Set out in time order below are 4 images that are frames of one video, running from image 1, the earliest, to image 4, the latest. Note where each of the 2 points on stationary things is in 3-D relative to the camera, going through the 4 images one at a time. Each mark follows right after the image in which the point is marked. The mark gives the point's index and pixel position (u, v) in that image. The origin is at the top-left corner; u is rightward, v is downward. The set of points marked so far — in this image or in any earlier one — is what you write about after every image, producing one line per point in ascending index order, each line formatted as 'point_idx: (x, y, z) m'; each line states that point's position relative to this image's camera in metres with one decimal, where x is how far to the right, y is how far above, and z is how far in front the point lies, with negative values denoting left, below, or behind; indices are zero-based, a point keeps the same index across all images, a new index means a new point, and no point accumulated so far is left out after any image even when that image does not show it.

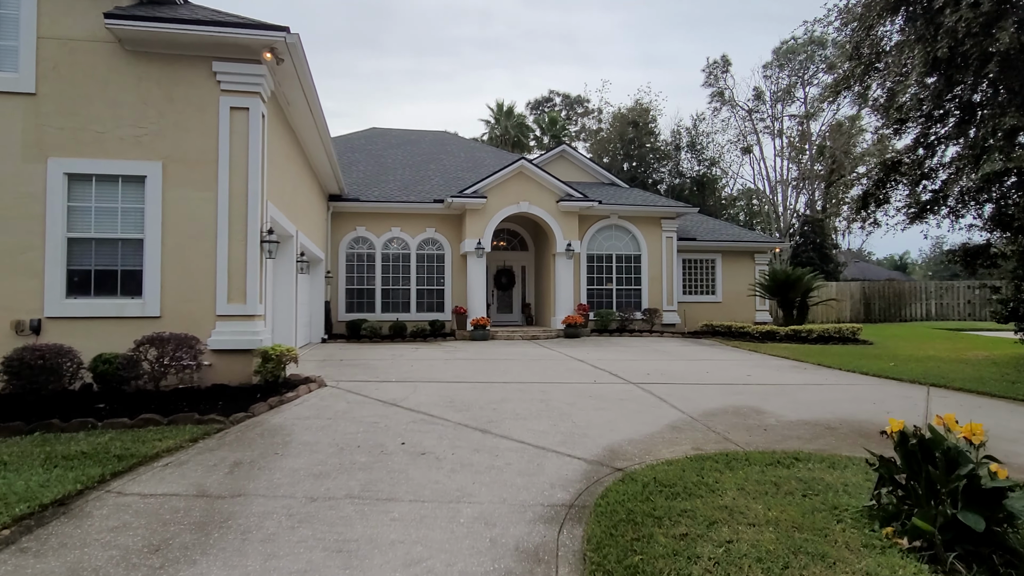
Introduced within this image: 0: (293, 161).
0: (-3.3, +2.0, +9.5) m
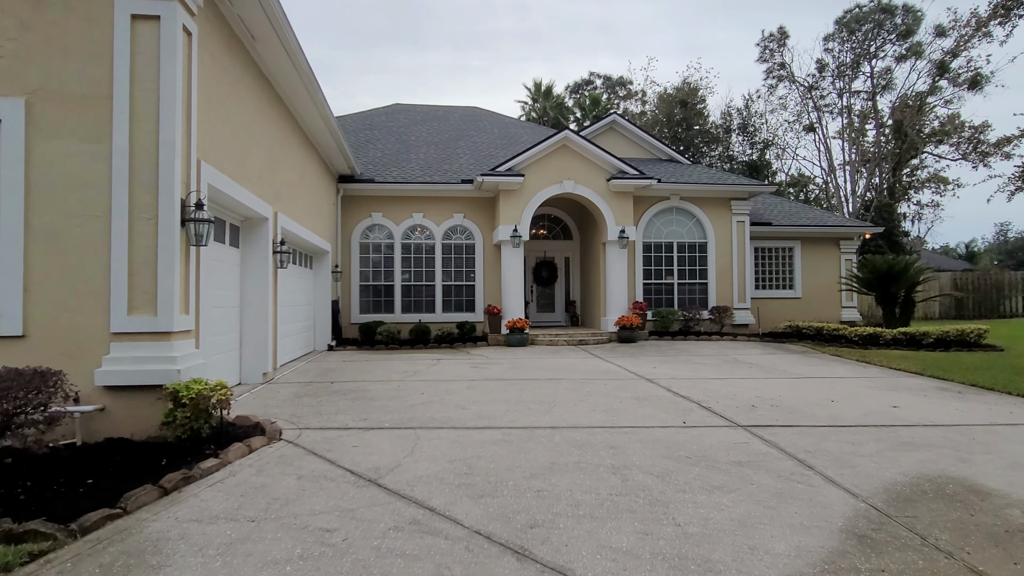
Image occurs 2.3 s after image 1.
0: (-2.8, +2.0, +7.3) m
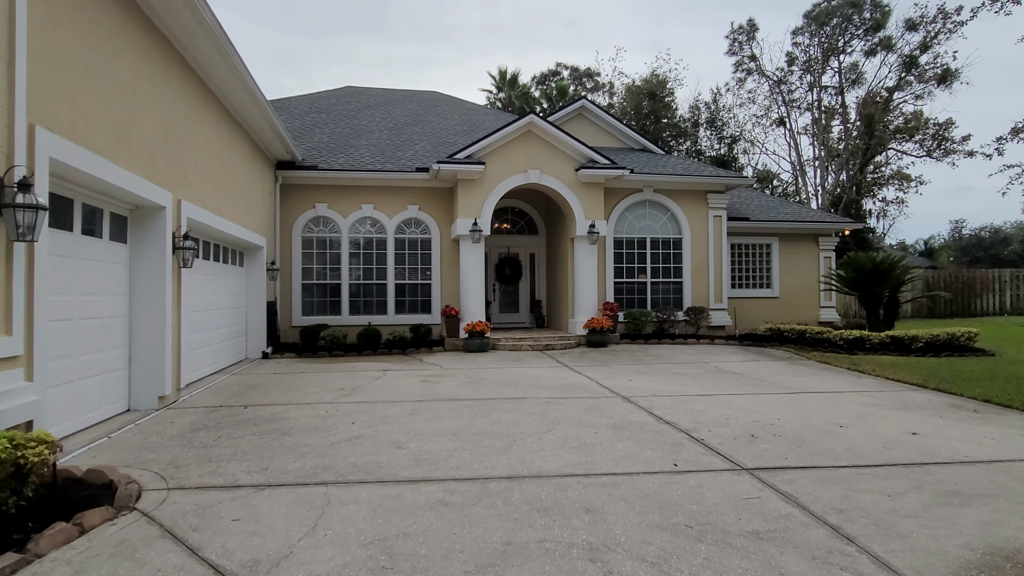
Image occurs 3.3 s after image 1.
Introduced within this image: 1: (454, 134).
0: (-3.2, +1.9, +5.9) m
1: (-1.3, +3.5, +14.7) m
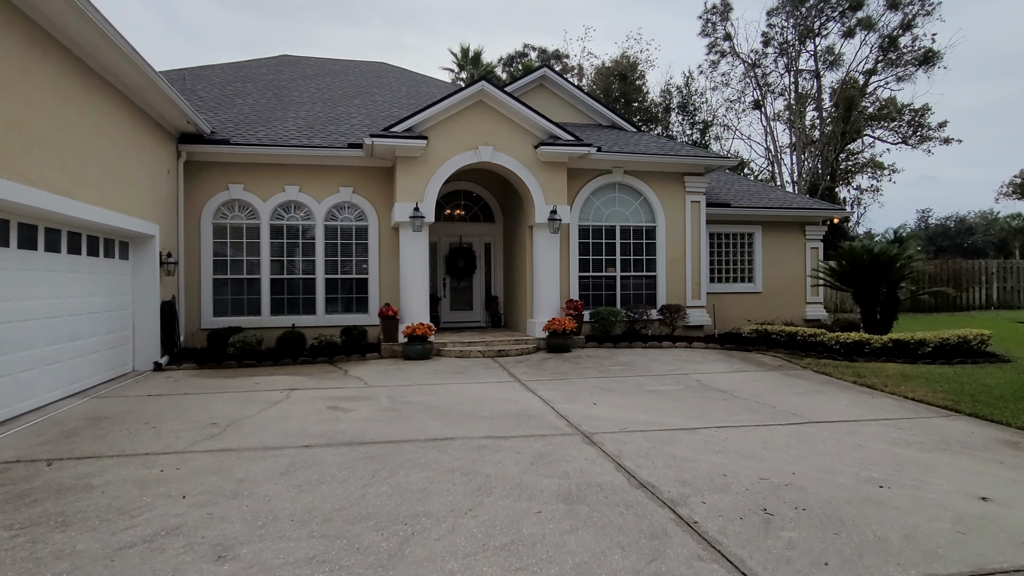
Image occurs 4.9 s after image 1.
0: (-3.7, +1.9, +4.1) m
1: (-2.3, +3.6, +12.9) m
